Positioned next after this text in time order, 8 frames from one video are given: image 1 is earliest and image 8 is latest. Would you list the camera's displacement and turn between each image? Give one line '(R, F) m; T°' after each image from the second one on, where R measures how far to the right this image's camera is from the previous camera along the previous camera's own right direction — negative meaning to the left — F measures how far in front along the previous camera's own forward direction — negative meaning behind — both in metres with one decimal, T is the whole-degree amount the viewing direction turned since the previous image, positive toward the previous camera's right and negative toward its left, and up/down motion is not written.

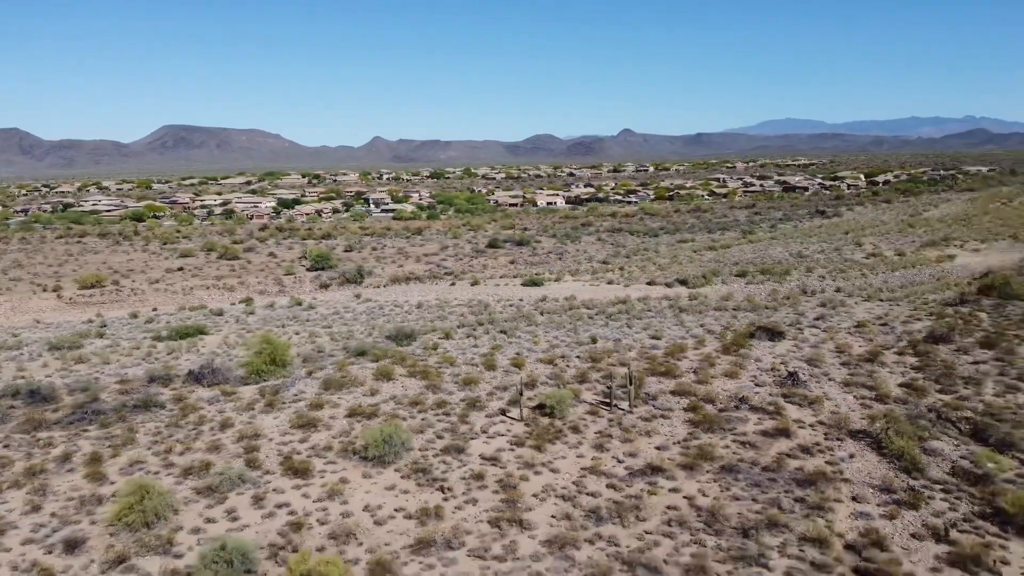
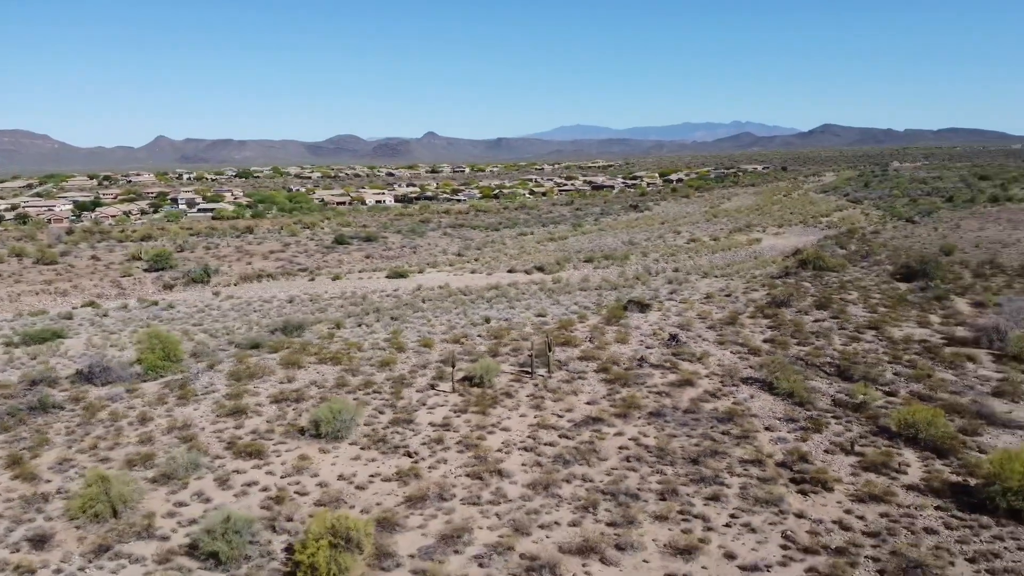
(-3.0, -0.8) m; +14°
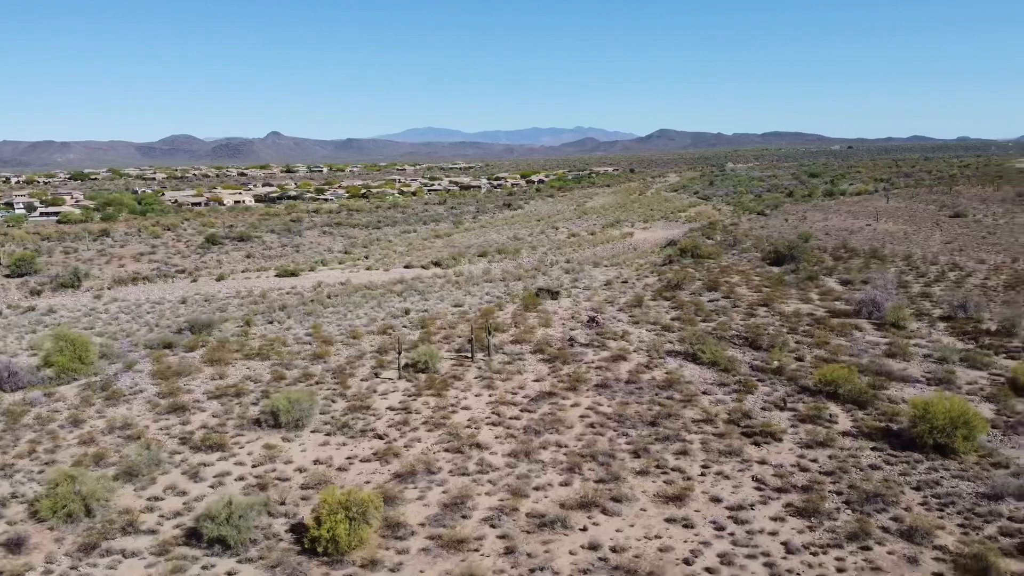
(-2.3, -0.5) m; +11°
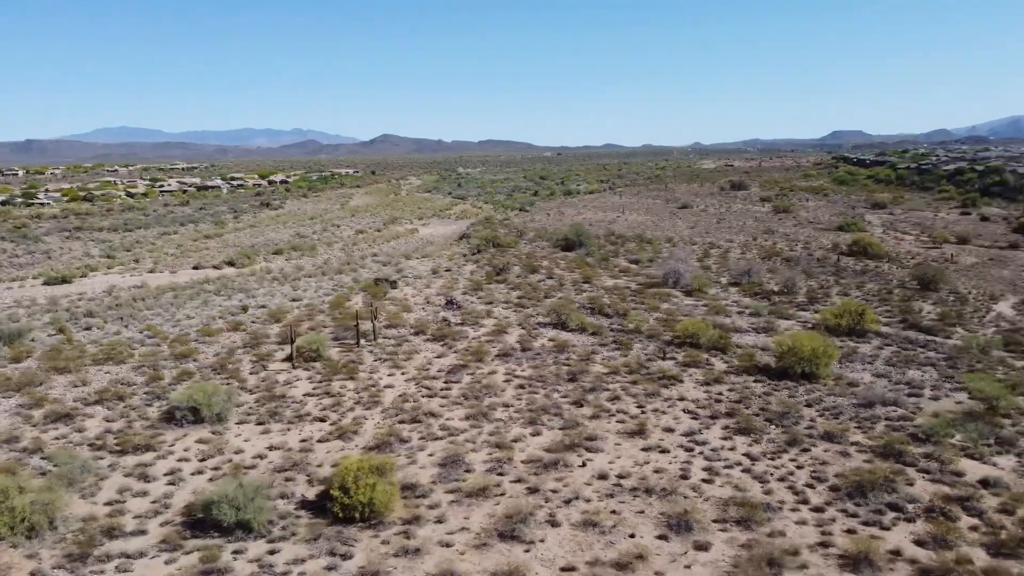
(-4.5, -0.3) m; +20°
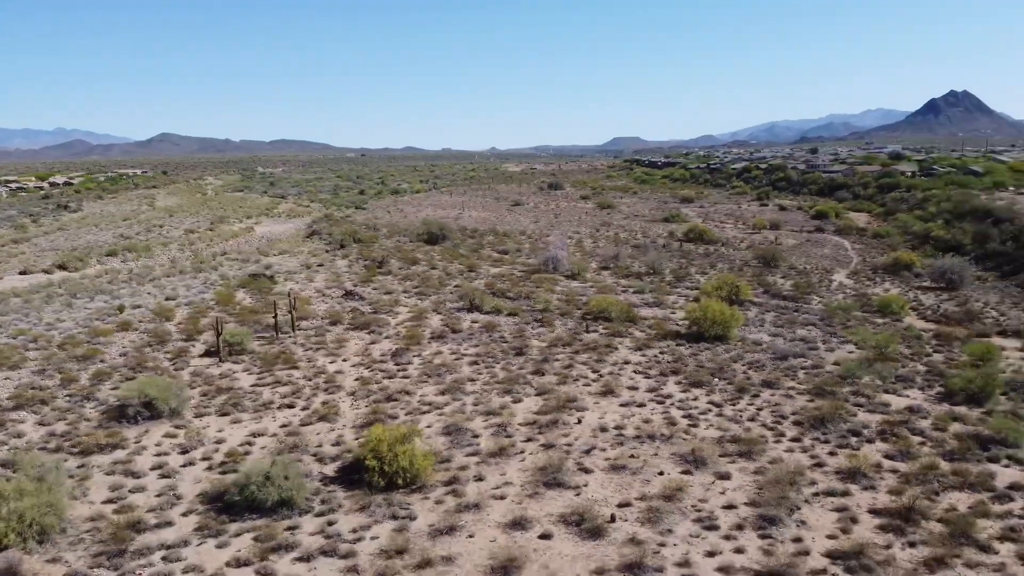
(-3.6, -0.3) m; +15°
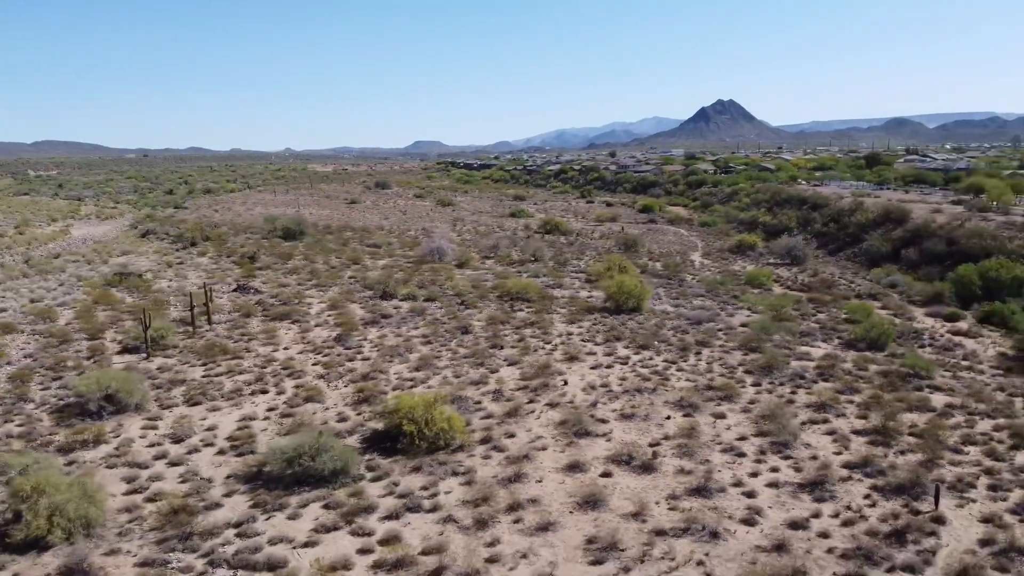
(-3.6, -0.2) m; +15°
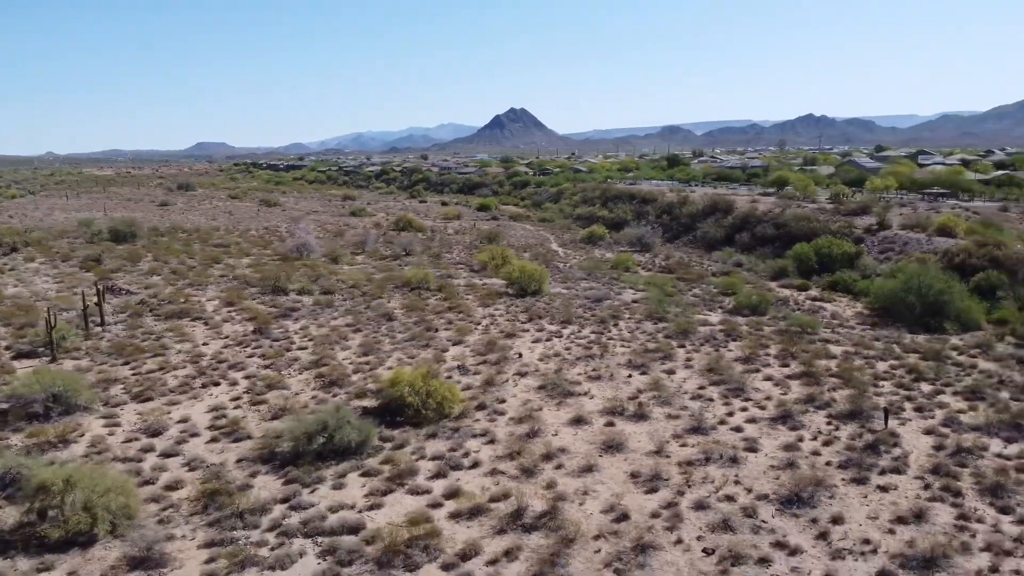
(-3.2, -0.3) m; +15°
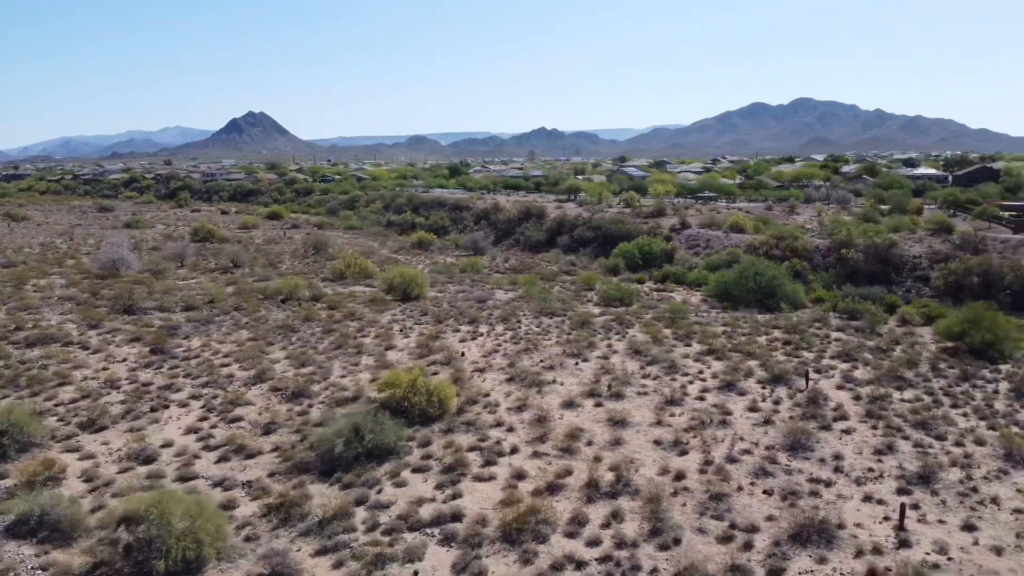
(-4.2, -0.2) m; +18°
